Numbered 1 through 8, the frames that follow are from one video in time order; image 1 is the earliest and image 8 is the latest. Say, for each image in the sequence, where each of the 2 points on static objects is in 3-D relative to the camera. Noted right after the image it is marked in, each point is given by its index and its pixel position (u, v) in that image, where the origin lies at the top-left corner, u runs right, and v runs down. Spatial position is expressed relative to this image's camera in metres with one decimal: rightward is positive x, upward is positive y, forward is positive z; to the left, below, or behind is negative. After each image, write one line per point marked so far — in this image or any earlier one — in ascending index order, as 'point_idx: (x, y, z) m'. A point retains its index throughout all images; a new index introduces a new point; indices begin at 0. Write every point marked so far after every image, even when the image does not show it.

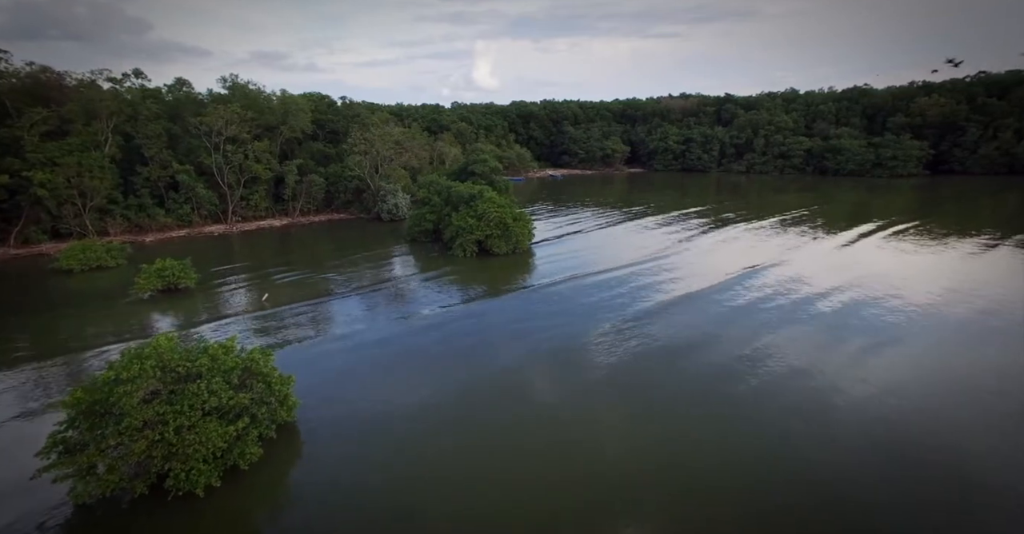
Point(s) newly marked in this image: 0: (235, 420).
0: (-5.0, -2.9, +9.6) m
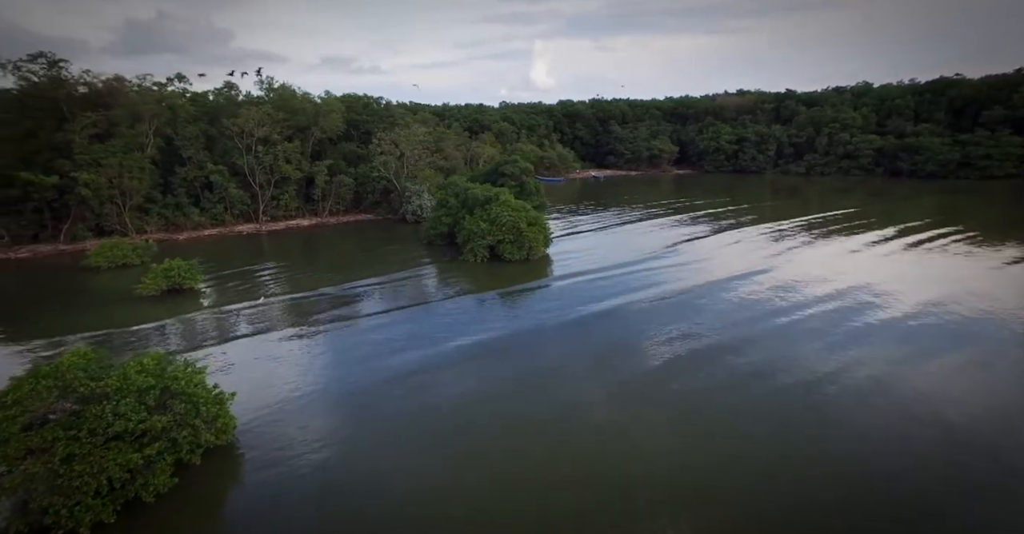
0: (-6.1, -3.1, +9.2) m
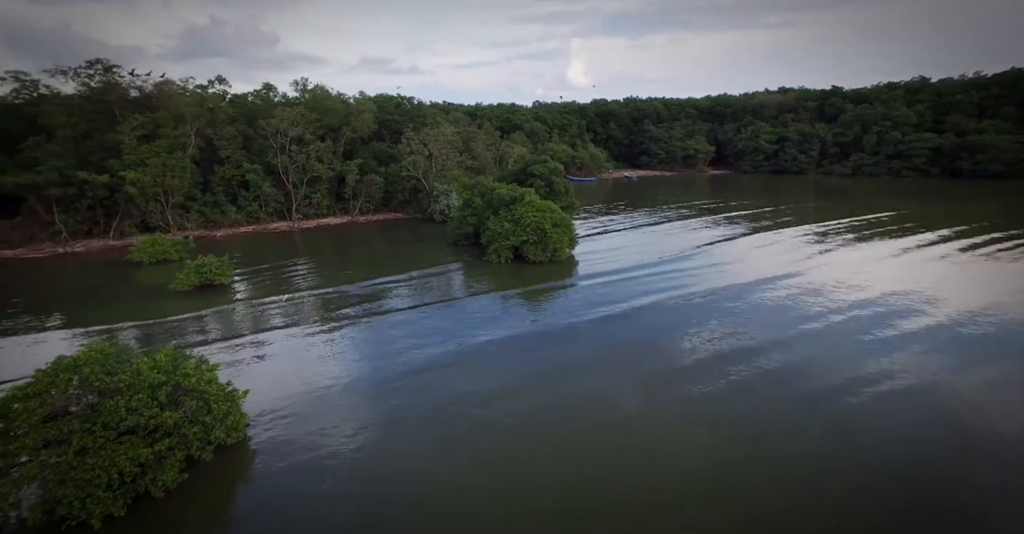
0: (-6.0, -3.0, +9.4) m
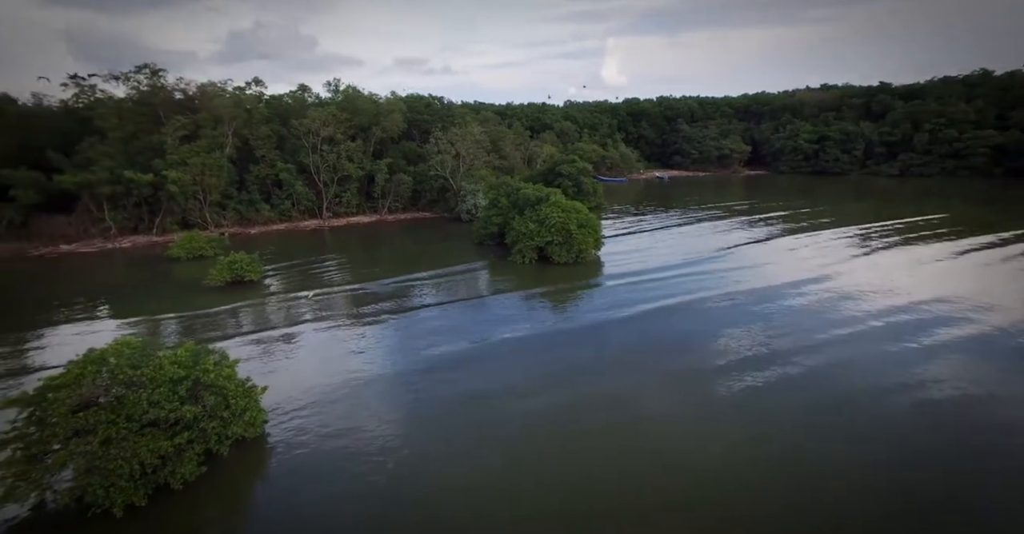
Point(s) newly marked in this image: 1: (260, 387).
0: (-5.8, -2.9, +9.7) m
1: (-5.2, -2.5, +11.4) m
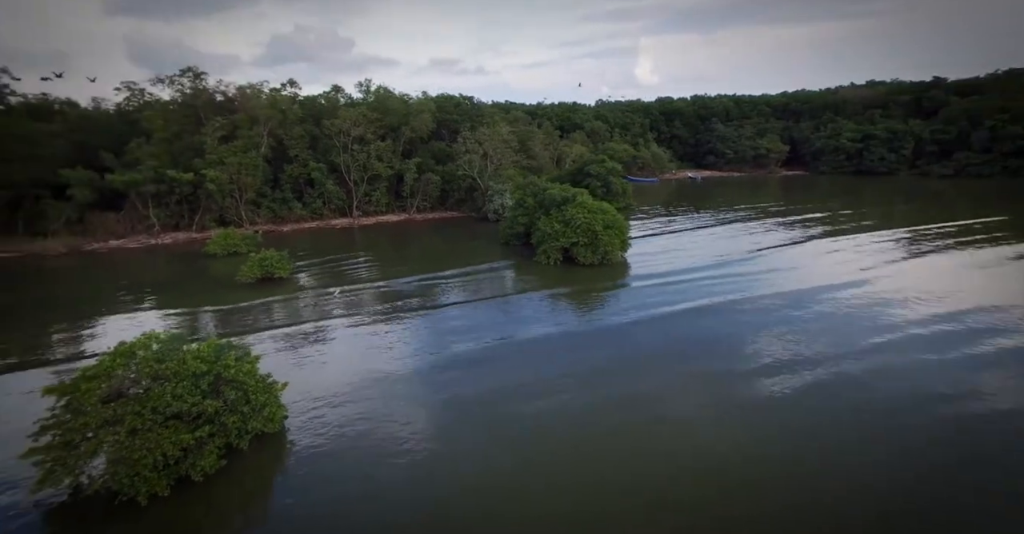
0: (-5.6, -2.9, +9.9) m
1: (-4.9, -2.5, +11.7) m
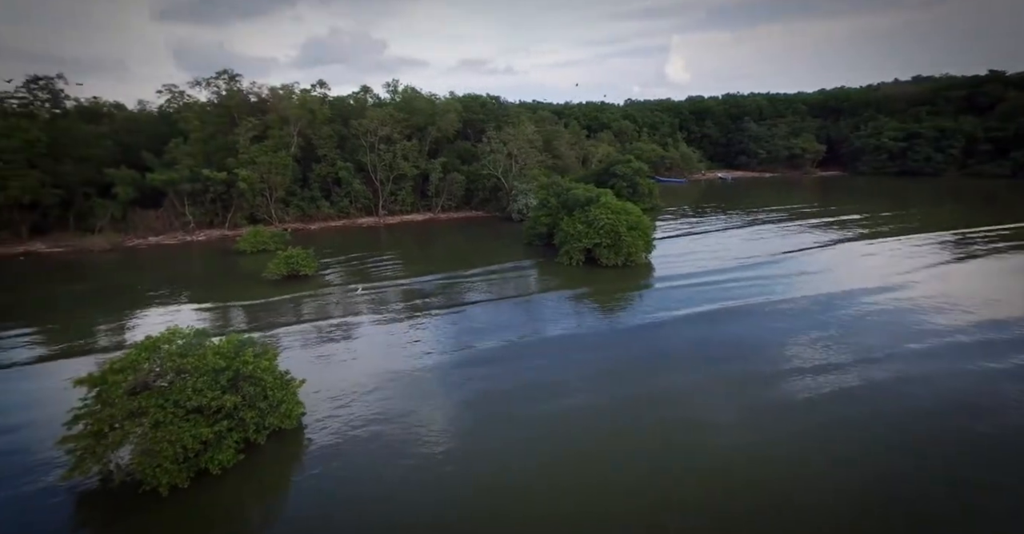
0: (-5.4, -2.8, +10.1) m
1: (-4.6, -2.4, +11.8) m
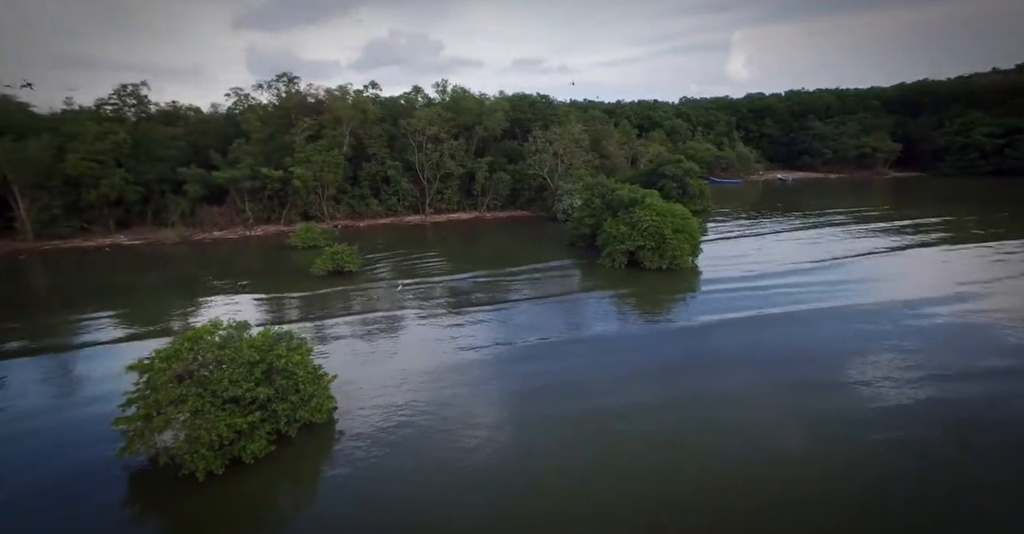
0: (-4.9, -2.7, +10.4) m
1: (-3.9, -2.3, +12.0) m
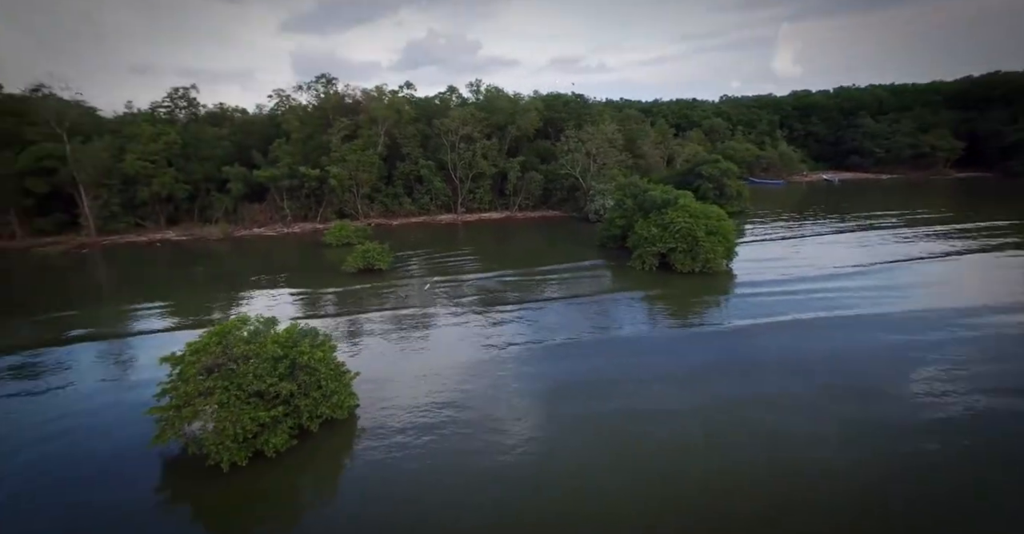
0: (-4.6, -2.7, +10.6) m
1: (-3.5, -2.3, +12.1) m
